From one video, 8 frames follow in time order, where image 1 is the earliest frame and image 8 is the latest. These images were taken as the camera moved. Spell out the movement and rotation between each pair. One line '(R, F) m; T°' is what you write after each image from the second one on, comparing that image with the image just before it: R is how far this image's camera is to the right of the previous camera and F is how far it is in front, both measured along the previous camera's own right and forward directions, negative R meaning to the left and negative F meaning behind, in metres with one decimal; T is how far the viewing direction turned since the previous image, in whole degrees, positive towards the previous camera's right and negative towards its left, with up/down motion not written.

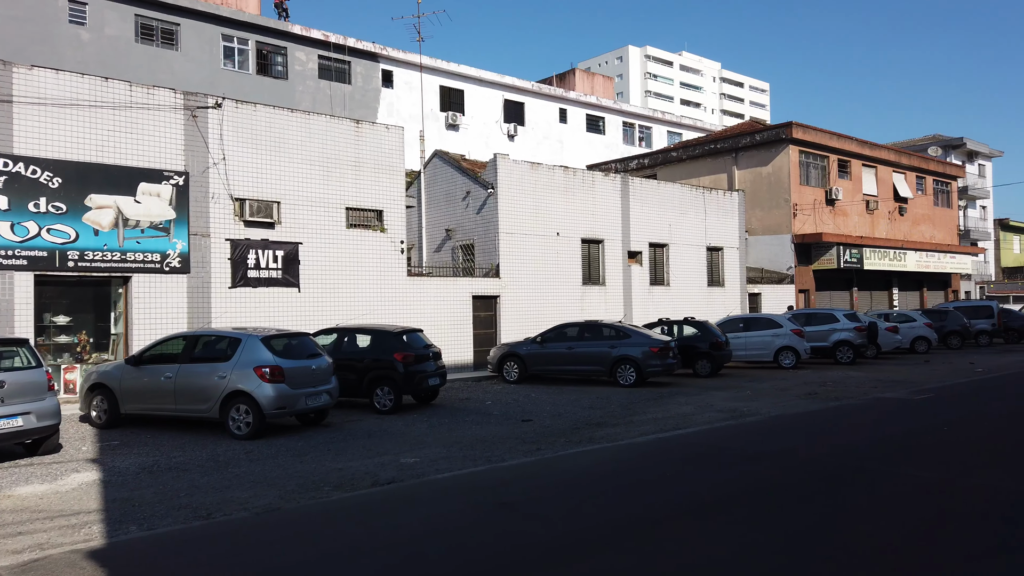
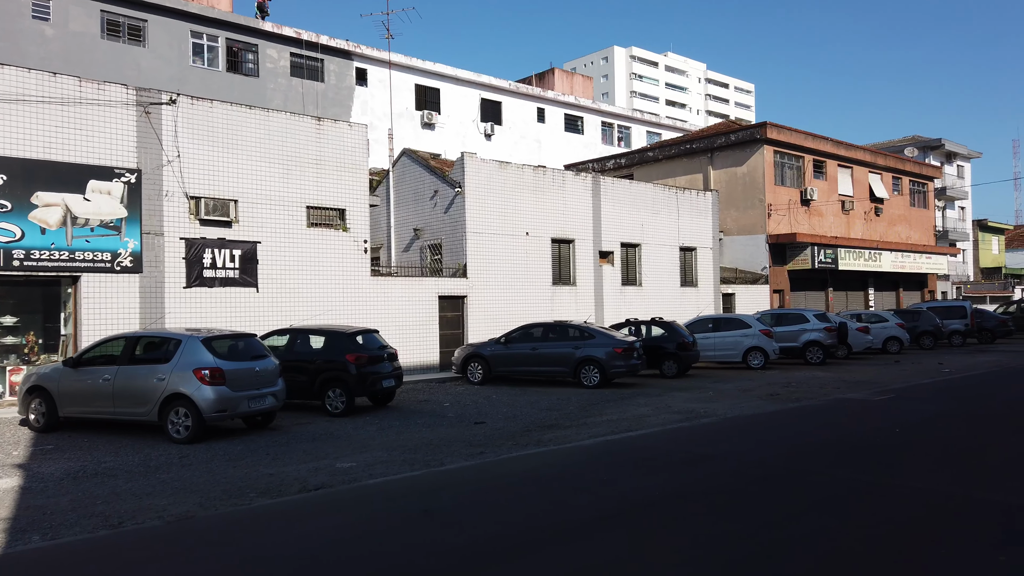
(+0.6, +0.2) m; +1°
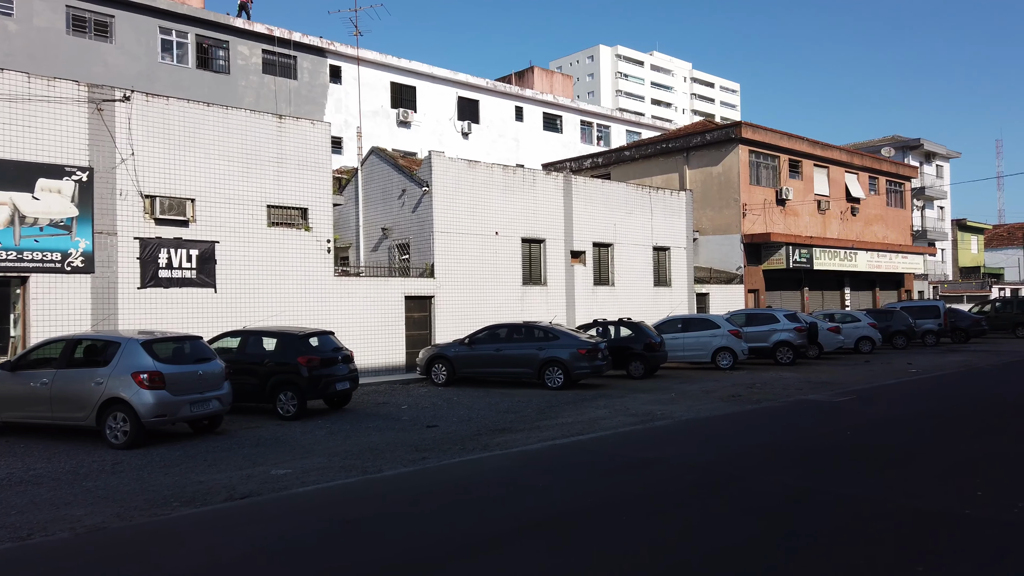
(+0.6, +0.2) m; +1°
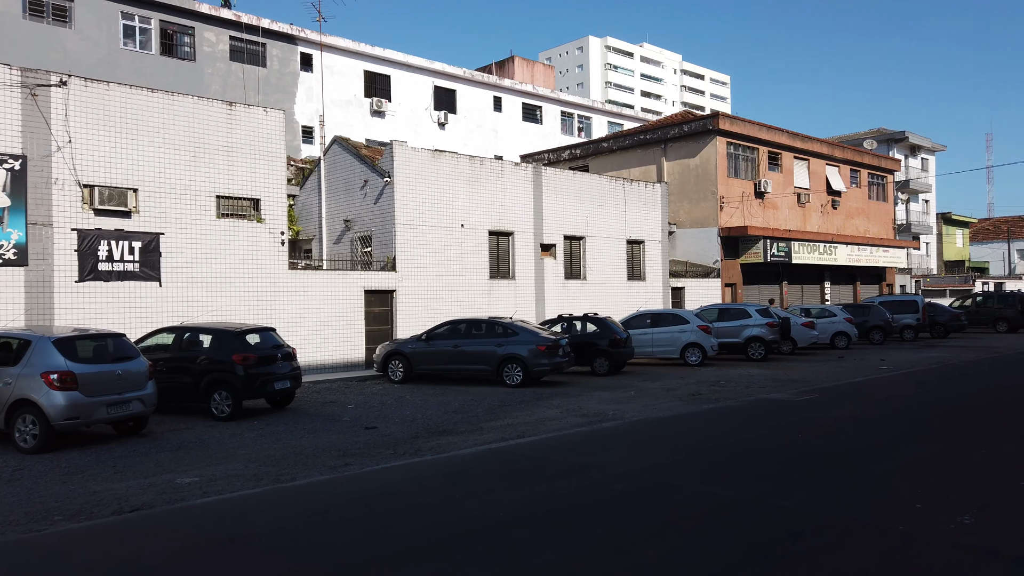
(+0.7, +0.5) m; +1°
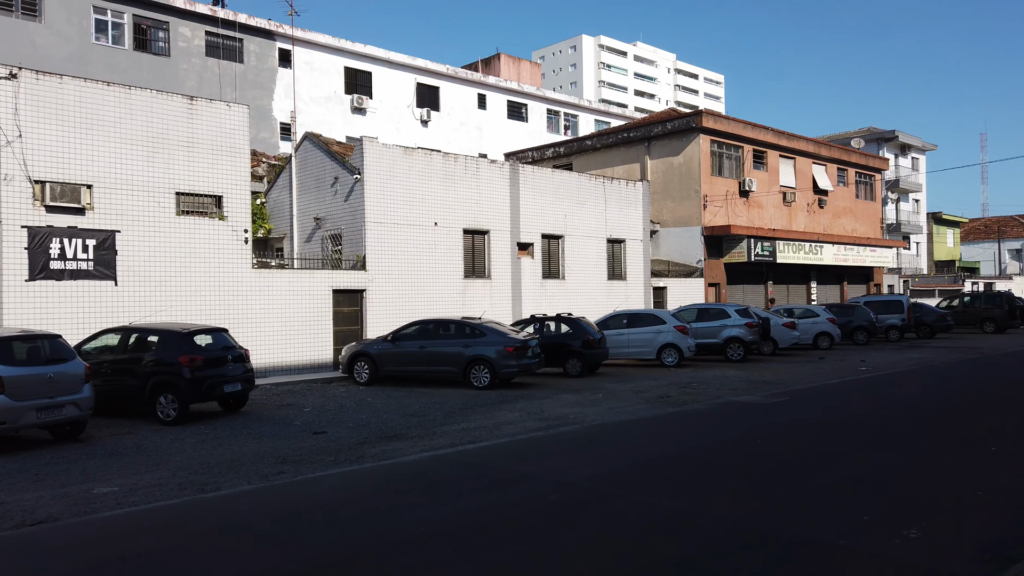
(+0.6, +0.4) m; 0°
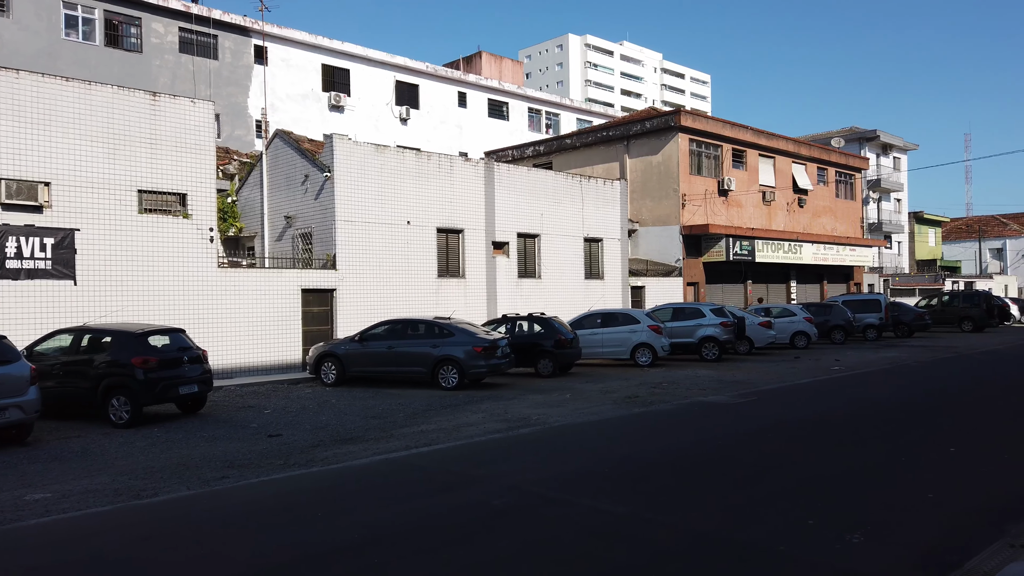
(+0.4, +0.2) m; +1°
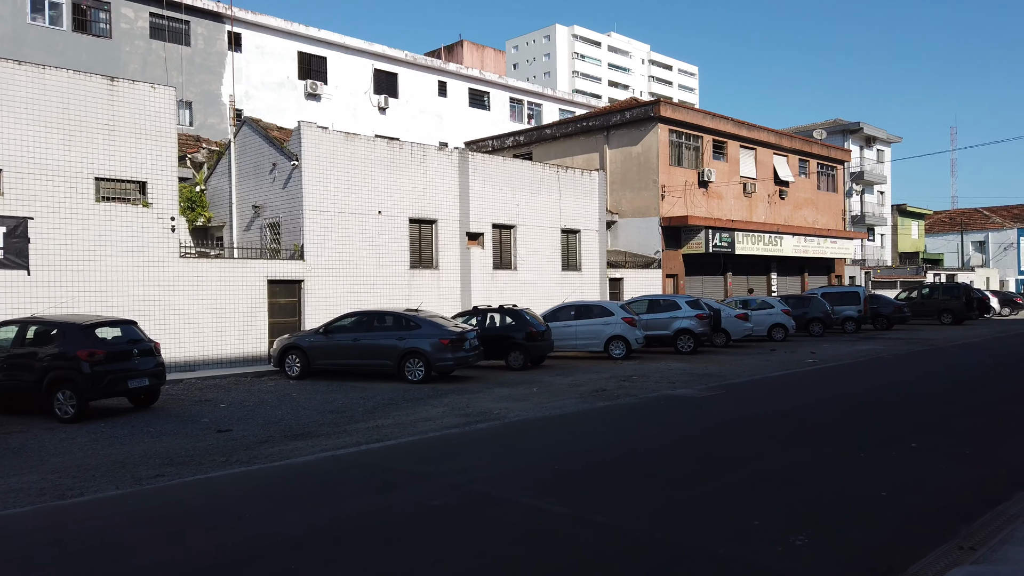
(+0.4, +0.3) m; +1°
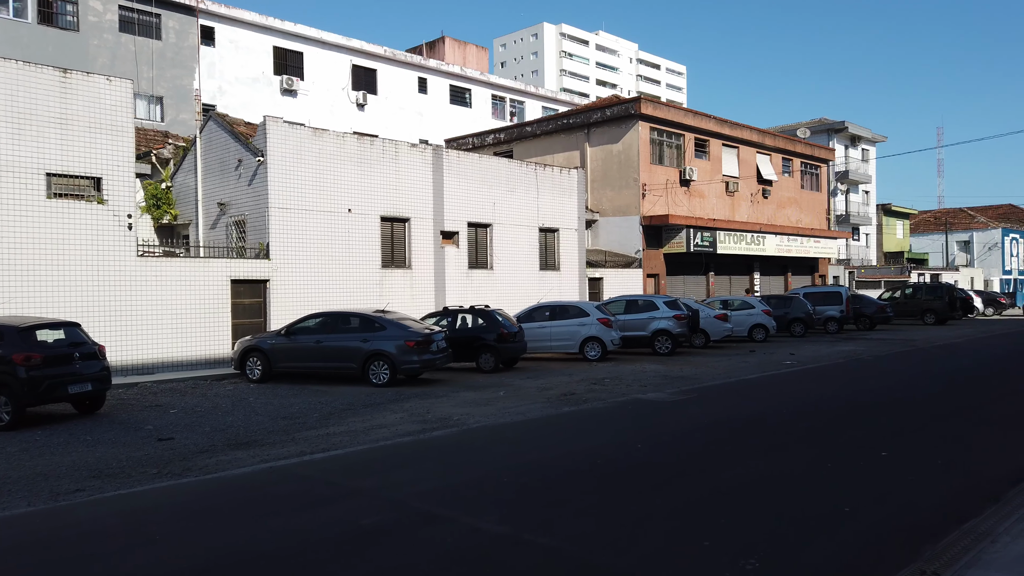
(+0.4, +0.4) m; +1°
